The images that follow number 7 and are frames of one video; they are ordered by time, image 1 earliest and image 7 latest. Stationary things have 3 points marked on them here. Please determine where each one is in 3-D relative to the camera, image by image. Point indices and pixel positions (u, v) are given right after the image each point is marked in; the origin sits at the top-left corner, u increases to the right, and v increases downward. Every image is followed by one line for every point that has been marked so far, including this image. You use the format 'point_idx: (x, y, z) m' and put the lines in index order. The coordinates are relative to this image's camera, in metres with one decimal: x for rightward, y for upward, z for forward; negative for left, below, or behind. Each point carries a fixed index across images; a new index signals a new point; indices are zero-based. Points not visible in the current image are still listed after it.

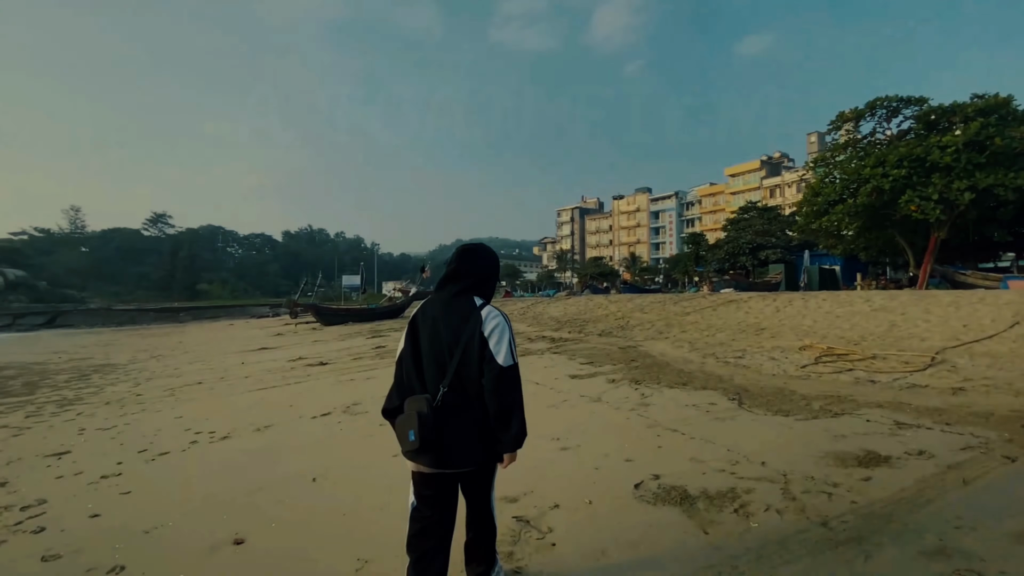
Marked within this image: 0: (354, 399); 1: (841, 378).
0: (-2.4, -1.7, +9.2) m
1: (+3.9, -1.1, +7.1) m
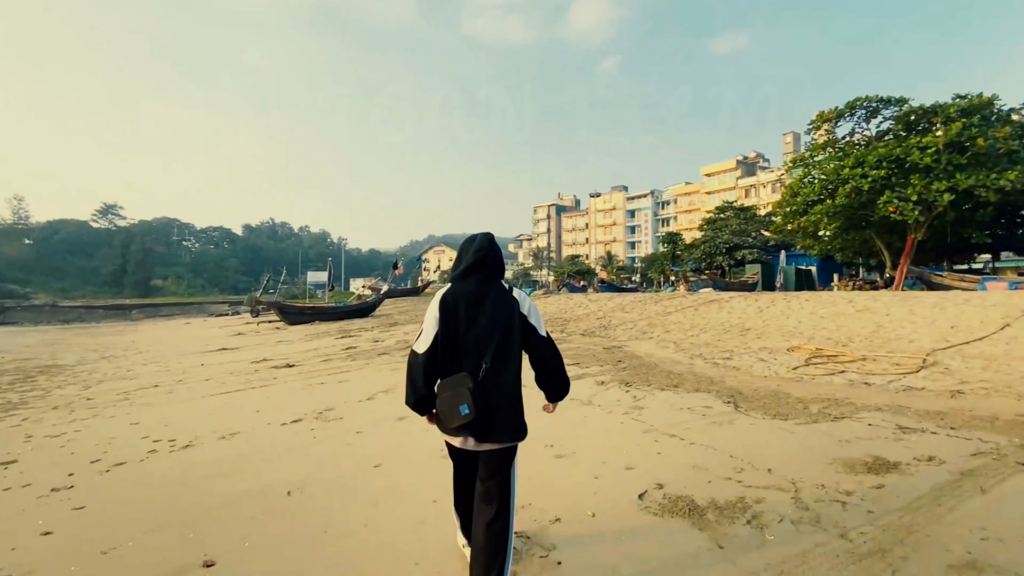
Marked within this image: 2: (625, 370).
0: (-2.7, -1.7, +8.7) m
1: (+3.8, -1.1, +7.0) m
2: (+1.6, -1.1, +8.2) m
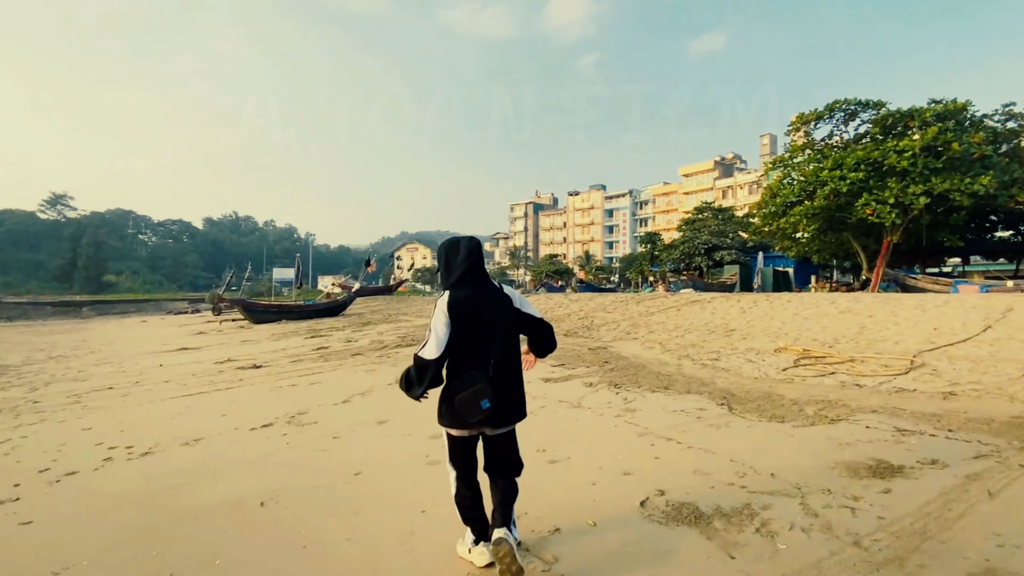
0: (-2.9, -1.6, +8.2) m
1: (+3.6, -1.1, +6.9) m
2: (+1.3, -1.1, +7.9) m
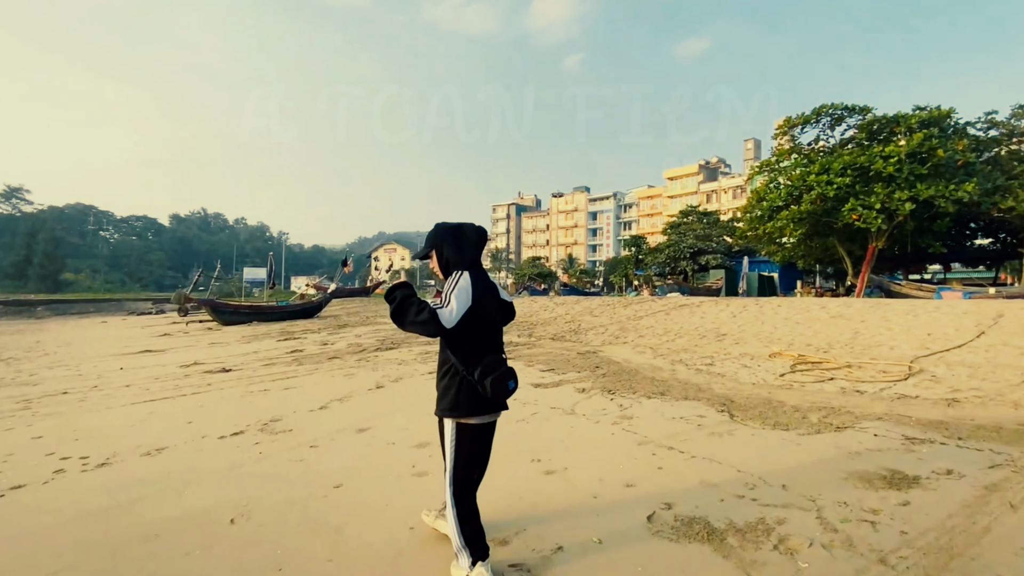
0: (-3.1, -1.6, +7.7) m
1: (+3.5, -1.1, +6.7) m
2: (+1.2, -1.1, +7.7) m
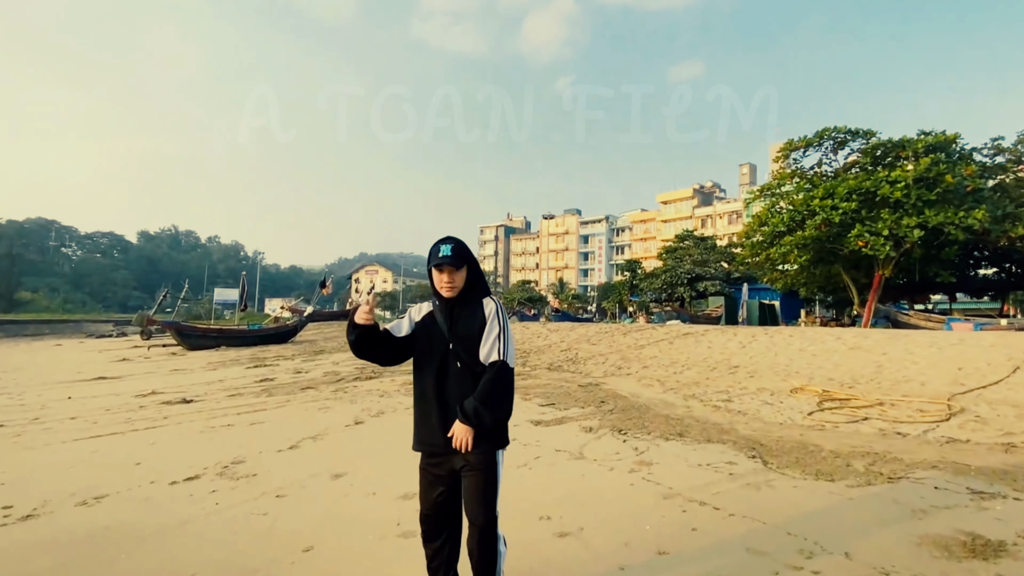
0: (-3.2, -1.9, +6.8) m
1: (+3.5, -1.4, +6.0) m
2: (+1.1, -1.4, +6.9) m
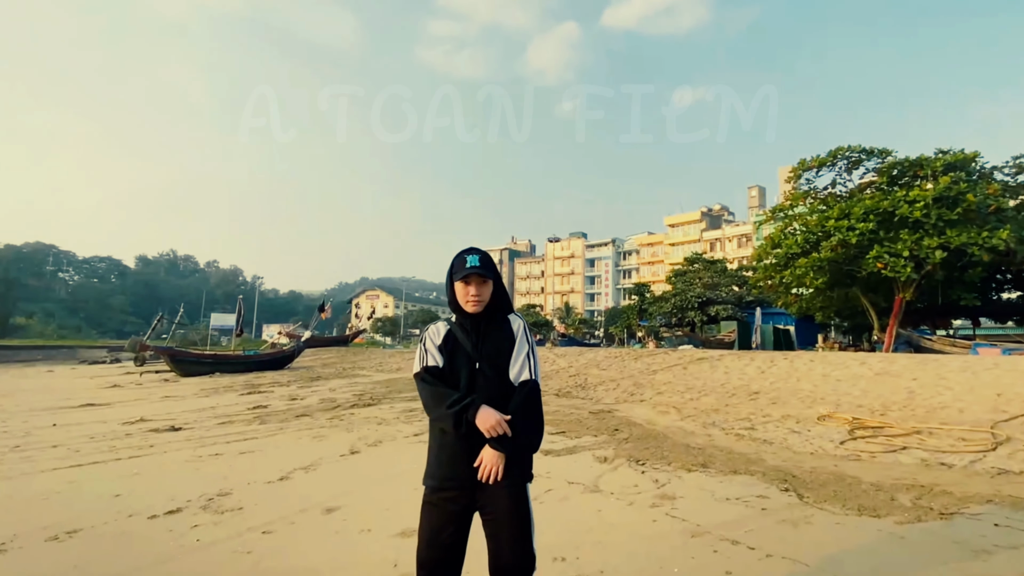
0: (-3.1, -2.1, +6.3) m
1: (+3.6, -1.6, +5.5) m
2: (+1.2, -1.6, +6.4) m
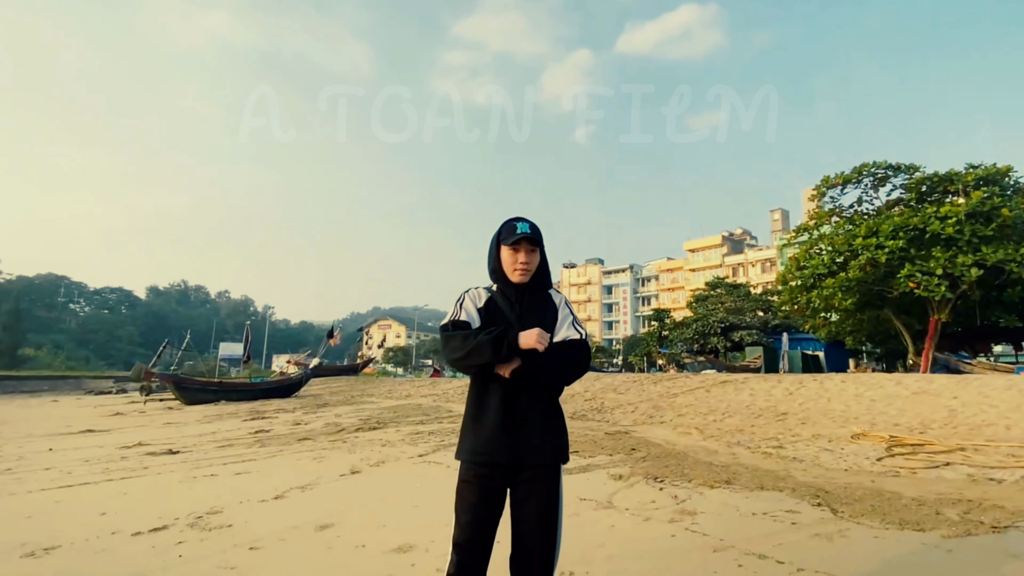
0: (-3.0, -2.2, +6.0) m
1: (+3.6, -1.6, +5.0) m
2: (+1.3, -1.7, +6.0) m
